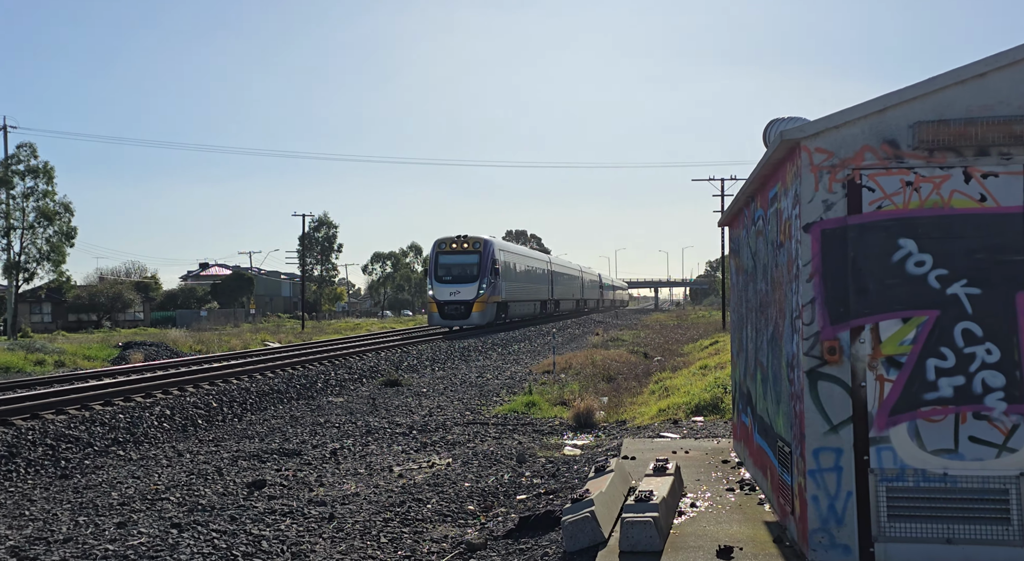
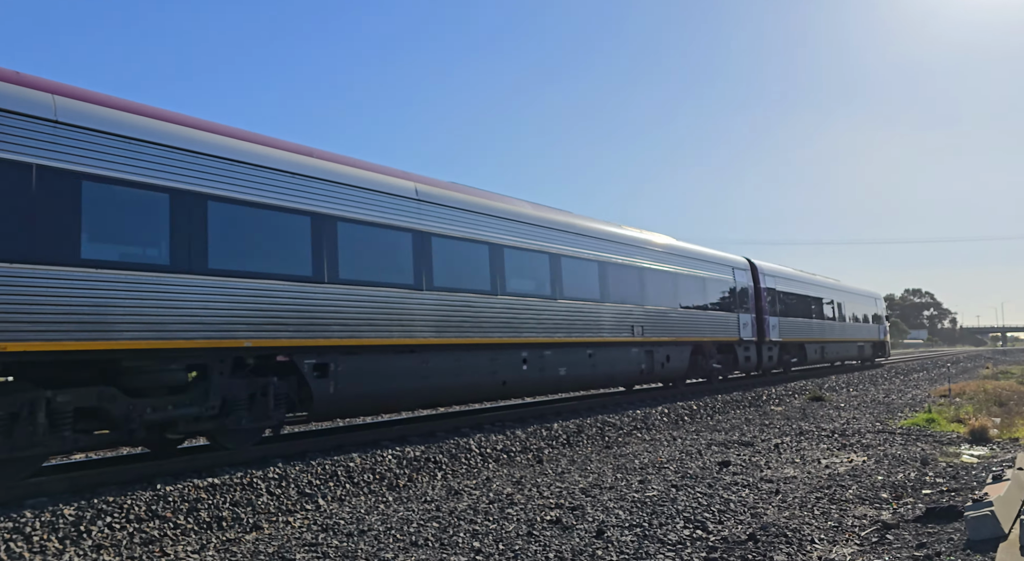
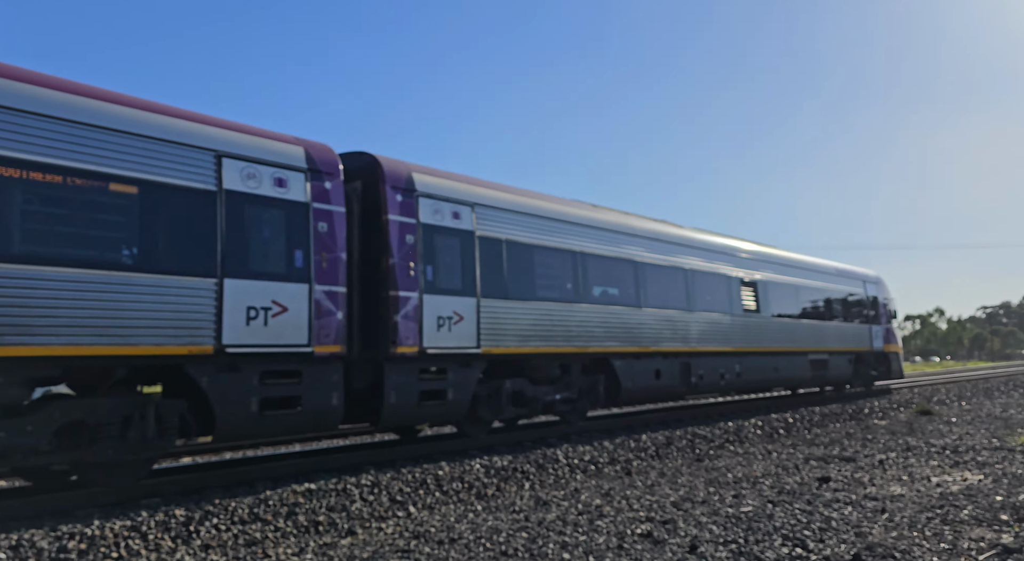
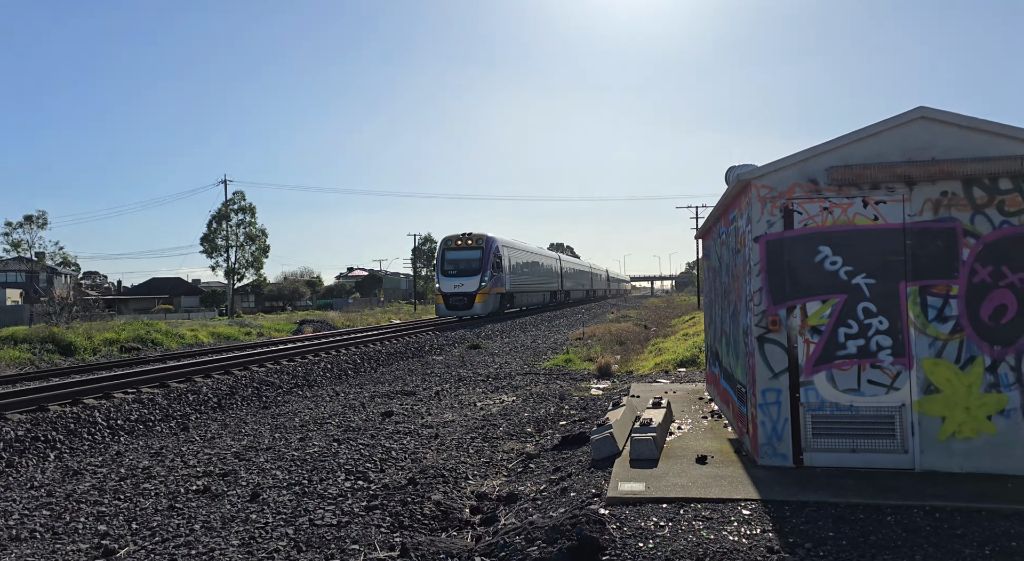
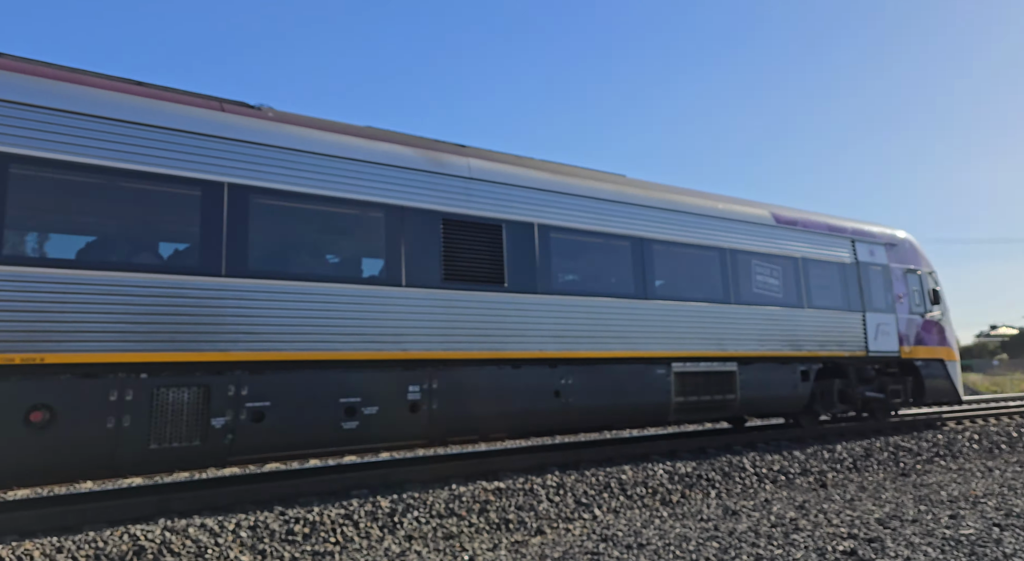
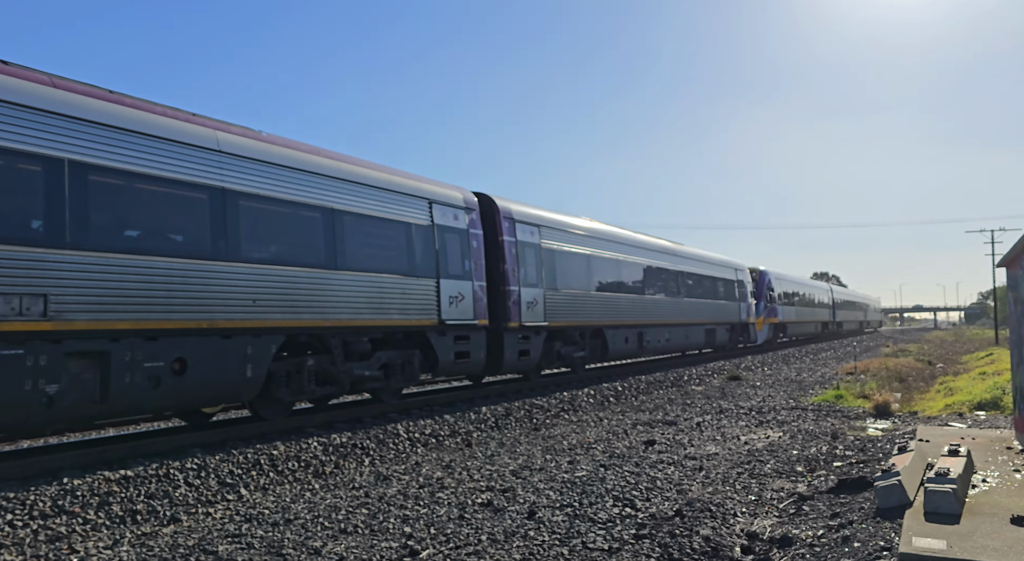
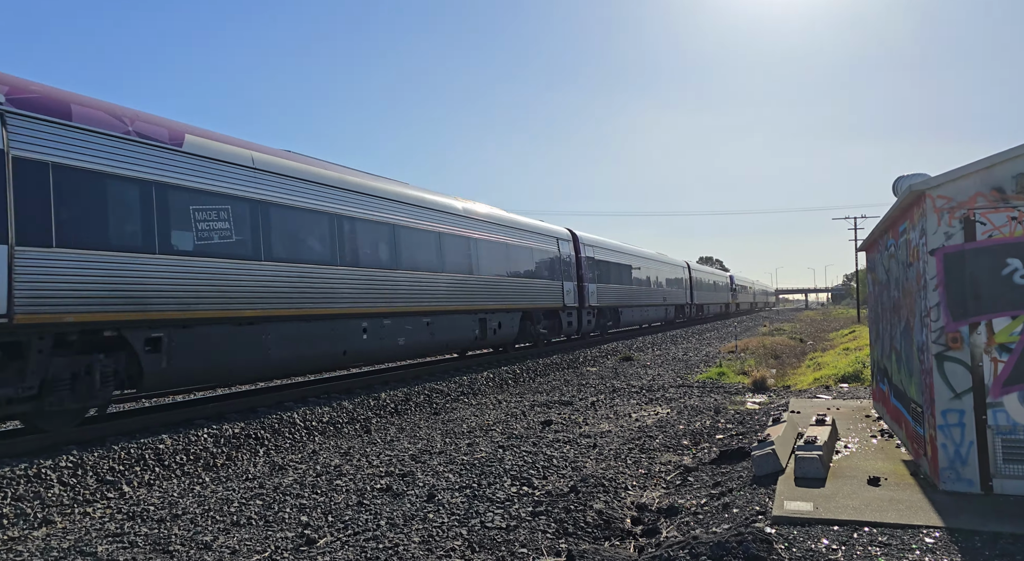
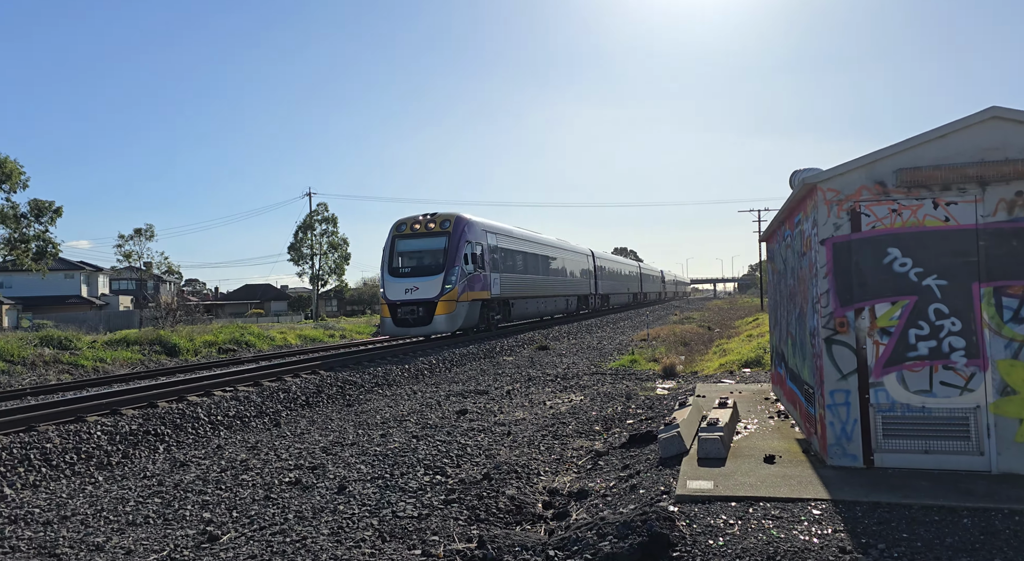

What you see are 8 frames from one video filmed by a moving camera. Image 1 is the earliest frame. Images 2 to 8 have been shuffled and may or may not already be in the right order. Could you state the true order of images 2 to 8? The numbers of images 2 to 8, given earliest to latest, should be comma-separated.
4, 8, 7, 6, 2, 3, 5
